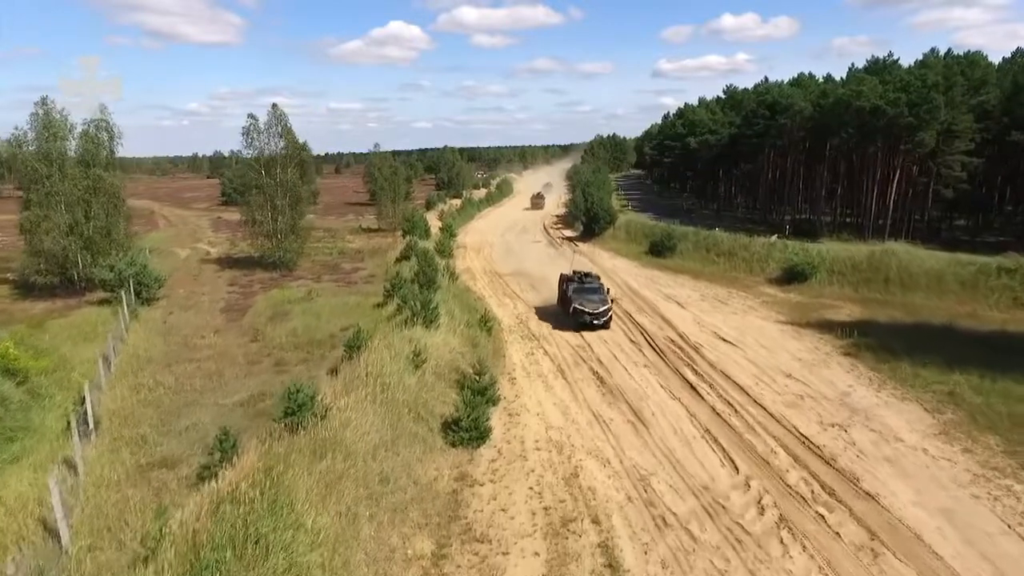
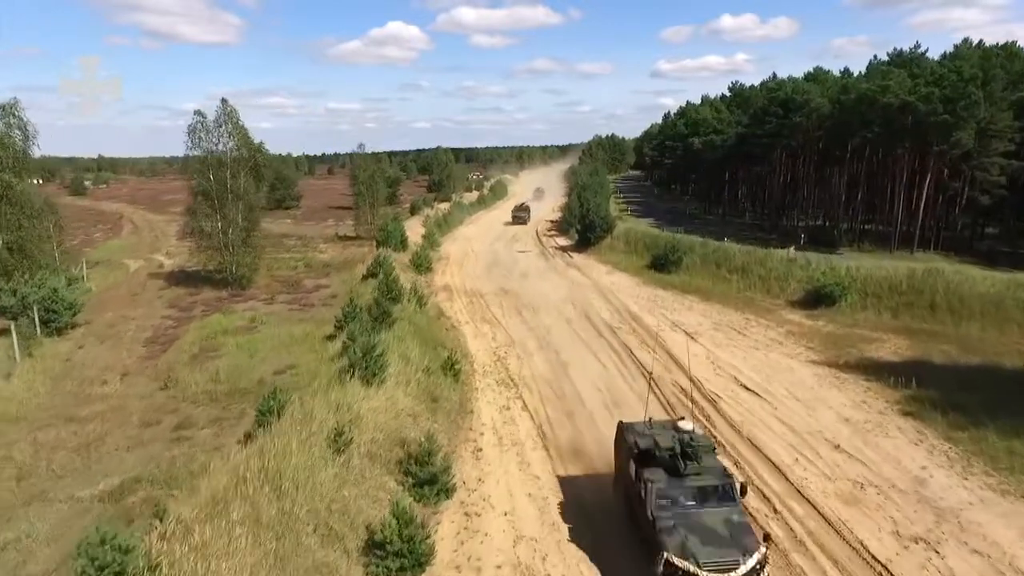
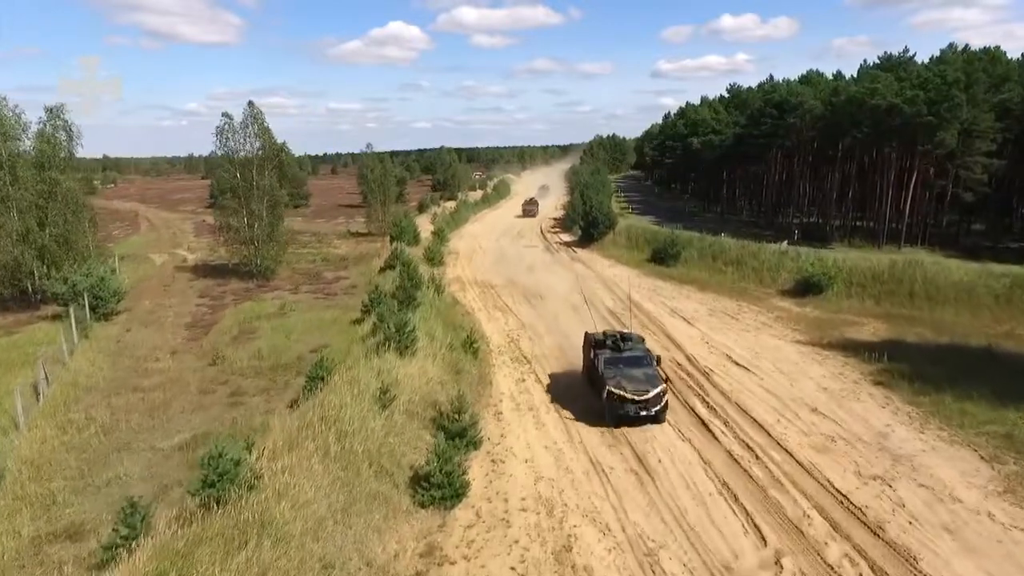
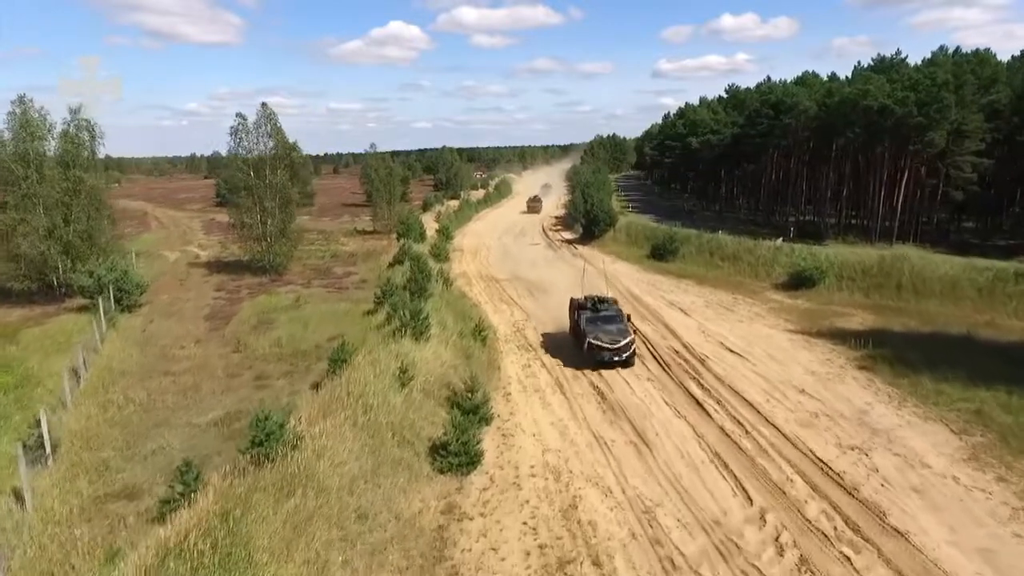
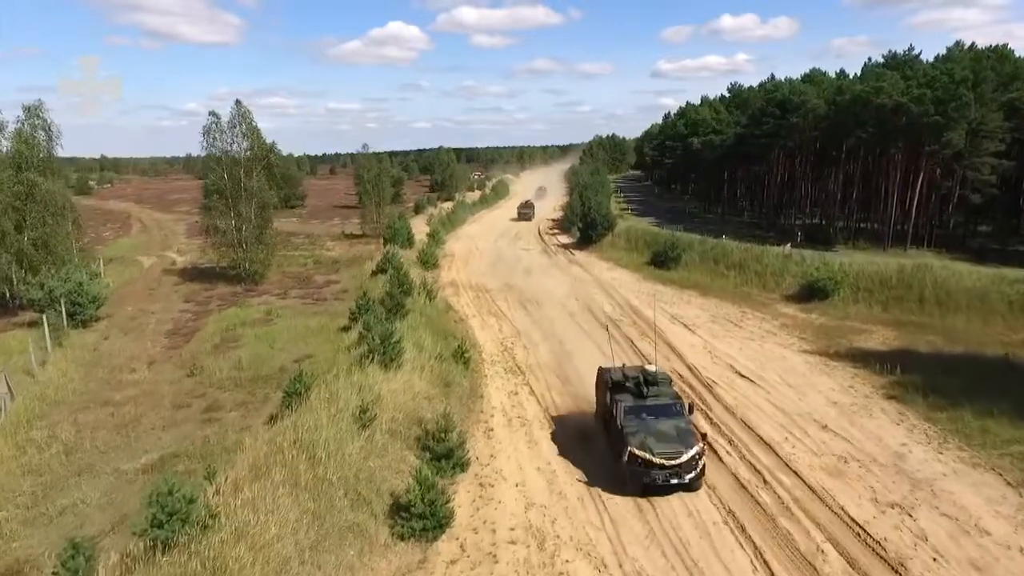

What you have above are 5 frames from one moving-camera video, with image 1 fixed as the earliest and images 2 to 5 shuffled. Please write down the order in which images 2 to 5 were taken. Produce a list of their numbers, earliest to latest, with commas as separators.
4, 3, 5, 2
